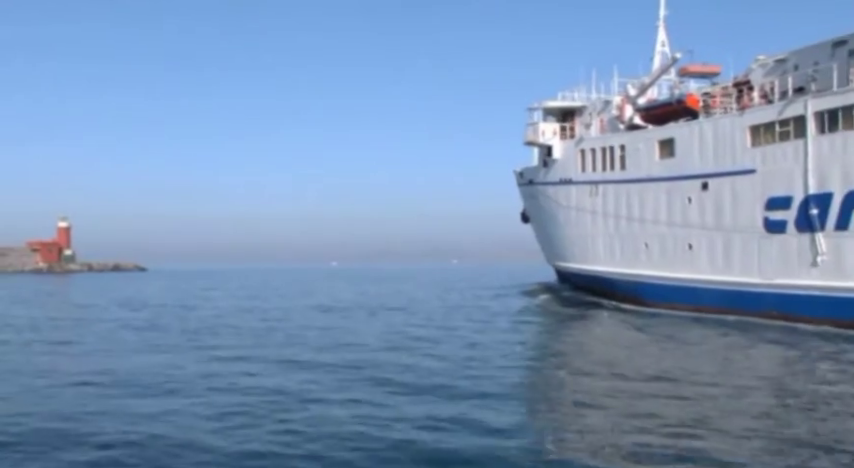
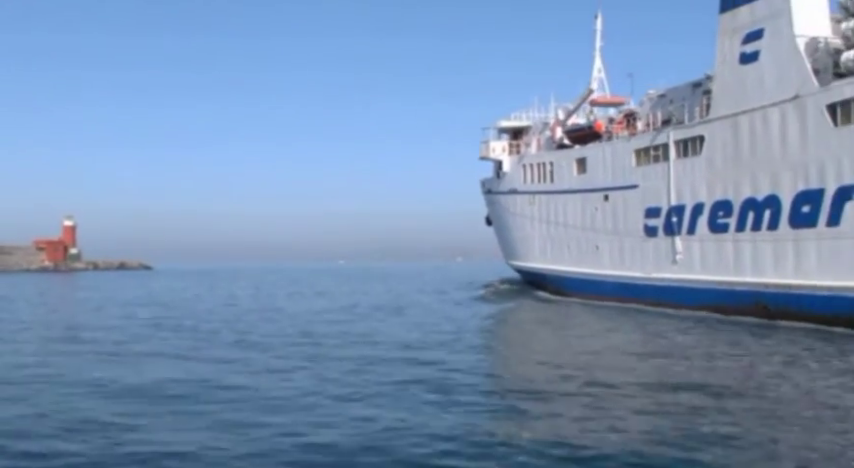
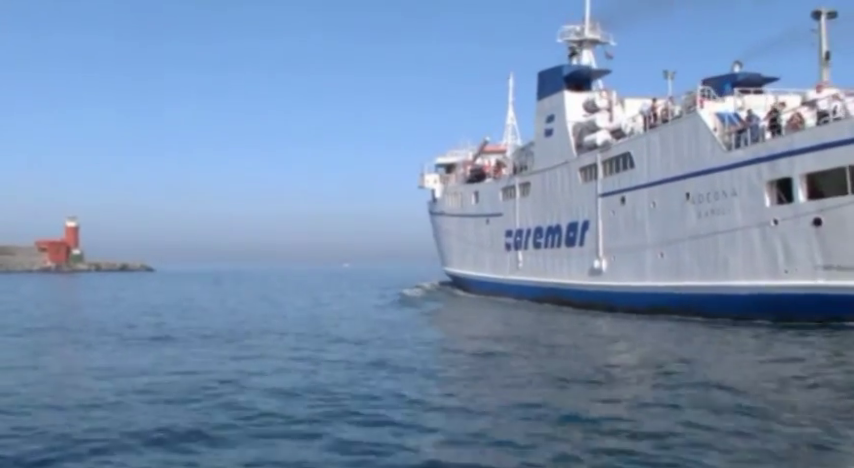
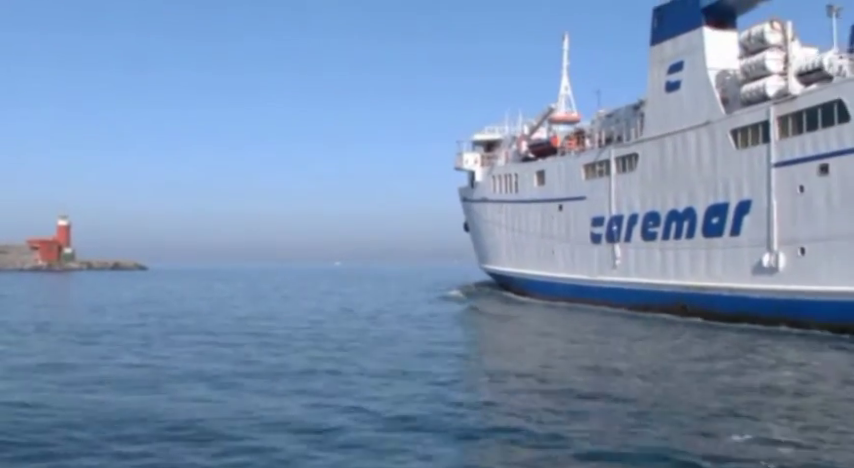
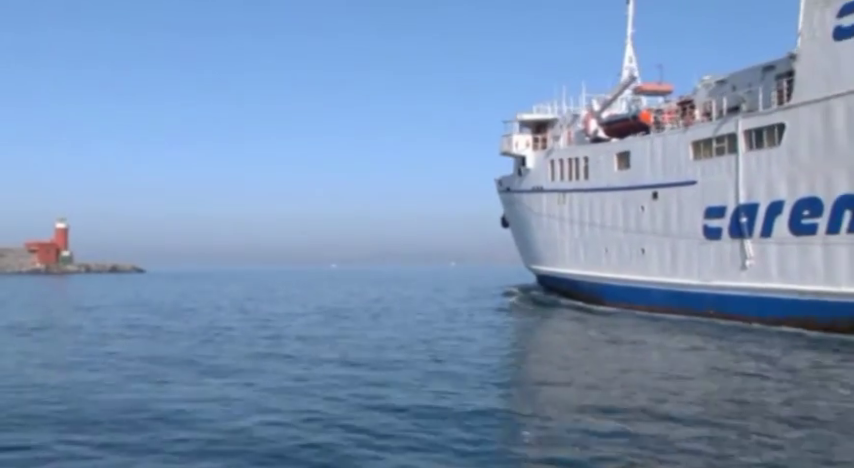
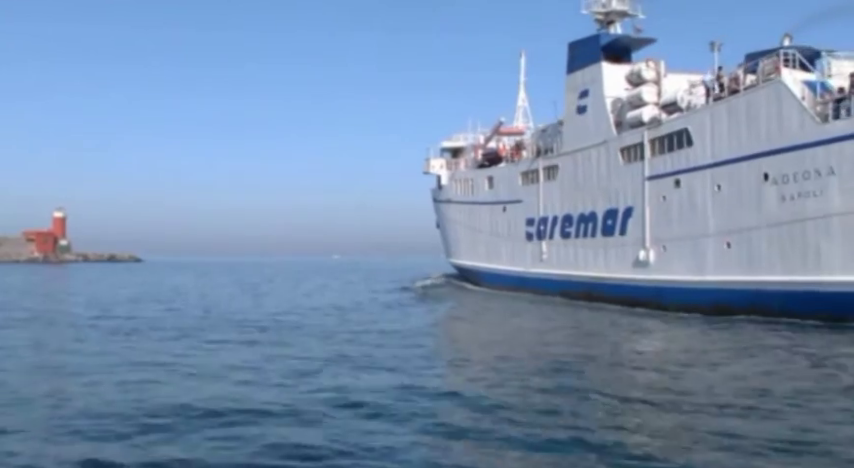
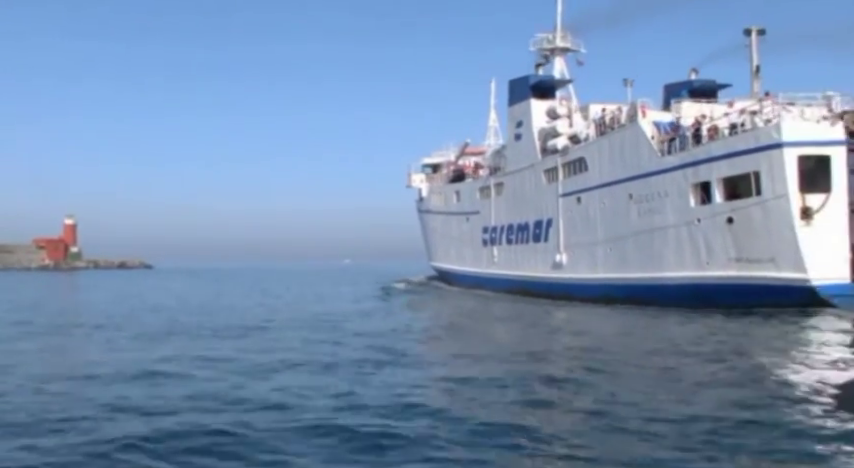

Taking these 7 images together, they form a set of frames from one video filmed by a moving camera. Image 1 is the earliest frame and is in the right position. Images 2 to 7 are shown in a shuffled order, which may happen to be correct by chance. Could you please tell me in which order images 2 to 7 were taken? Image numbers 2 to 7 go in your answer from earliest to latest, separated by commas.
5, 2, 4, 6, 3, 7
